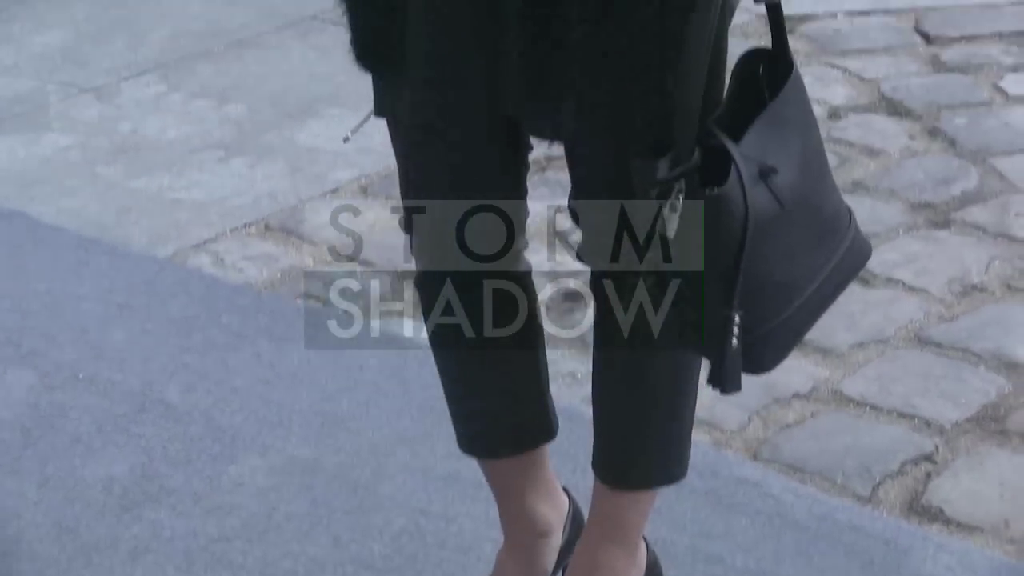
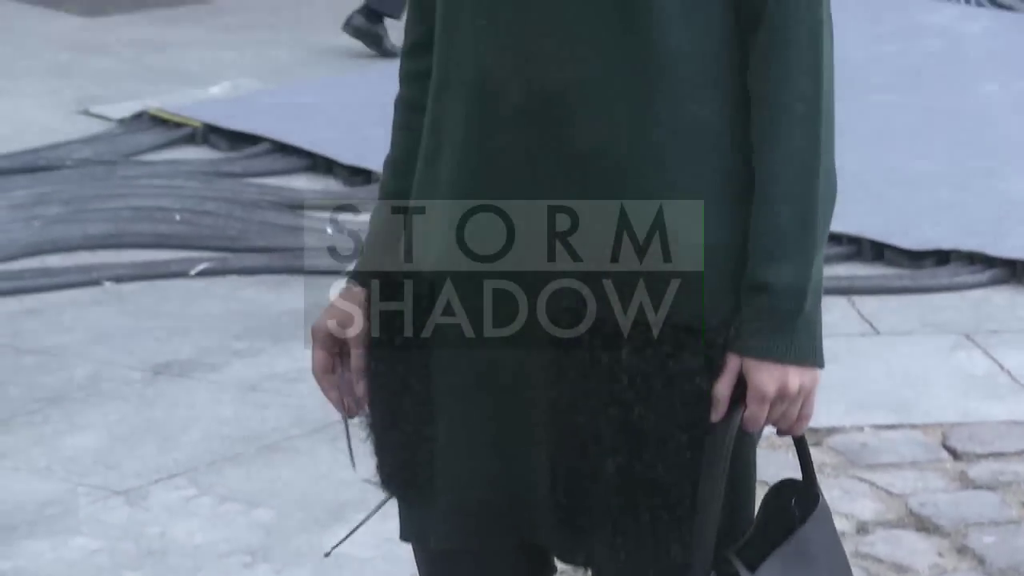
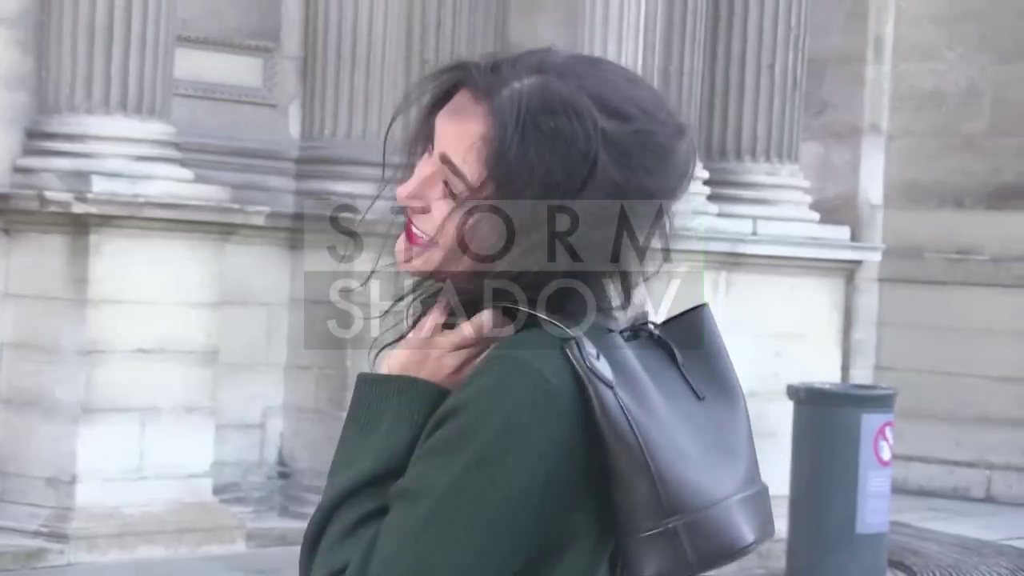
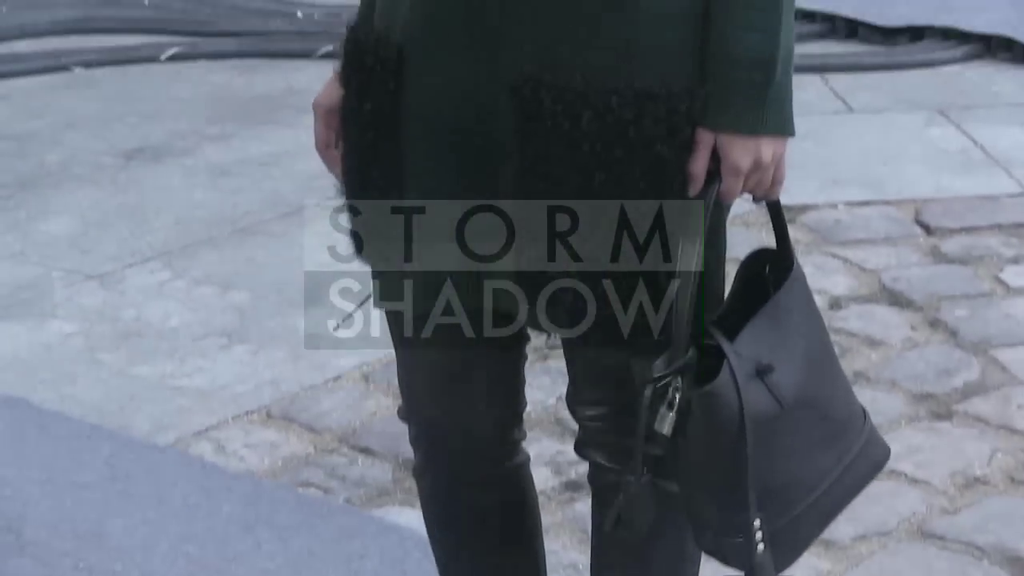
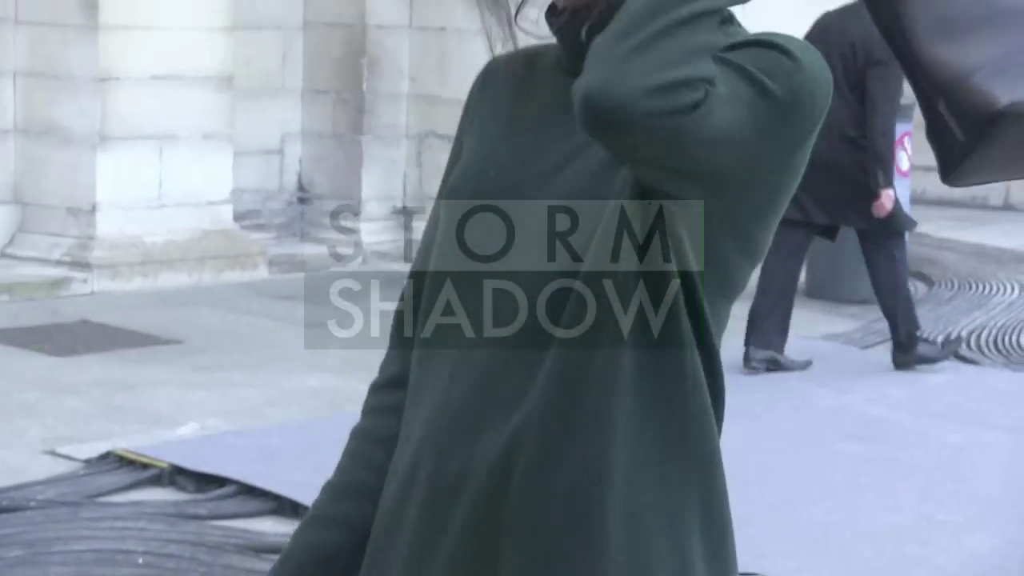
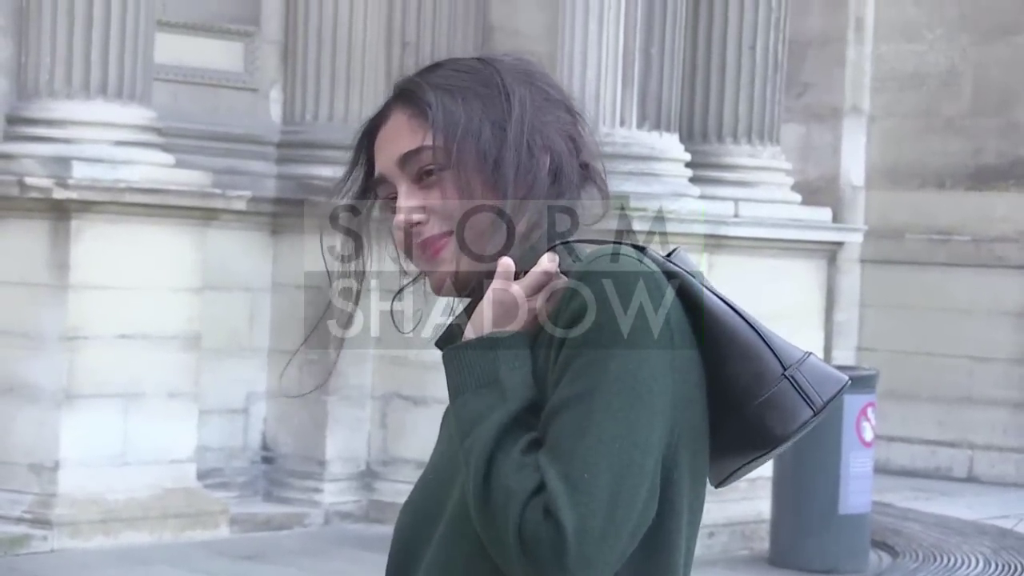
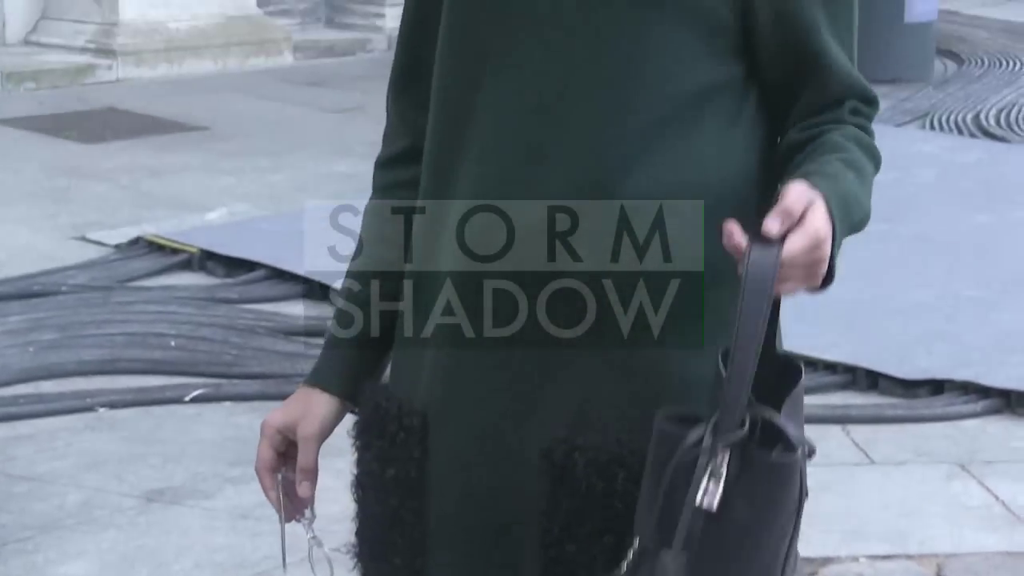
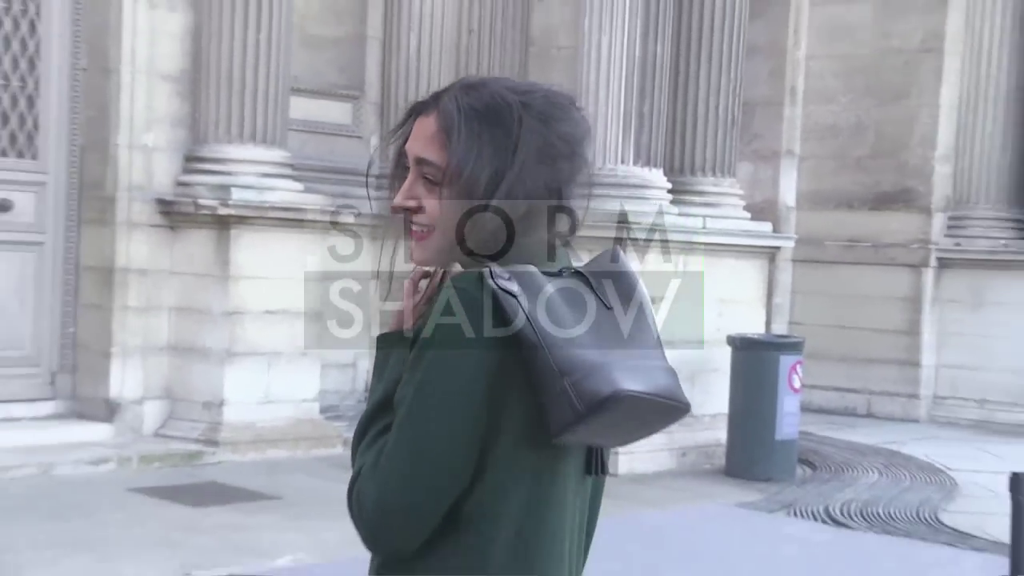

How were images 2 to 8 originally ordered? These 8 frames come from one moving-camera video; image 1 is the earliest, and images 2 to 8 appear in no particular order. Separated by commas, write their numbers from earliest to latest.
4, 2, 7, 5, 6, 3, 8
